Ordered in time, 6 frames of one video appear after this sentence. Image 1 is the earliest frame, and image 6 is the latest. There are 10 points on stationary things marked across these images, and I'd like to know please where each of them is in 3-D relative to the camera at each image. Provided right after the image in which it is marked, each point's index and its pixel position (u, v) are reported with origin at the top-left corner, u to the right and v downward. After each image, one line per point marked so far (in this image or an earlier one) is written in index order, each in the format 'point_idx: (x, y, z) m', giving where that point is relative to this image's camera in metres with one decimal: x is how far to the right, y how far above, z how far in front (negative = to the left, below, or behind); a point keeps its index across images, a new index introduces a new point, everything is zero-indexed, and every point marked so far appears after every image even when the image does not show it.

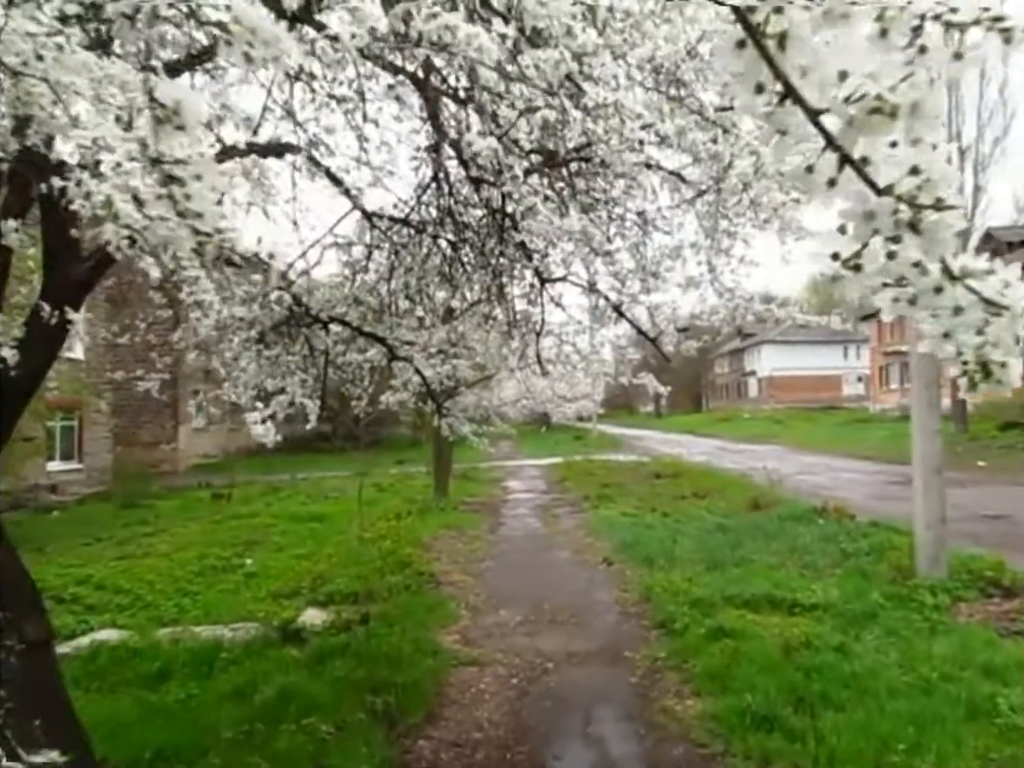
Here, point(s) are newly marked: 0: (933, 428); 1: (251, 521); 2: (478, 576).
0: (+4.8, -0.5, +9.8) m
1: (-5.9, -3.1, +19.3) m
2: (-0.5, -2.6, +11.6) m
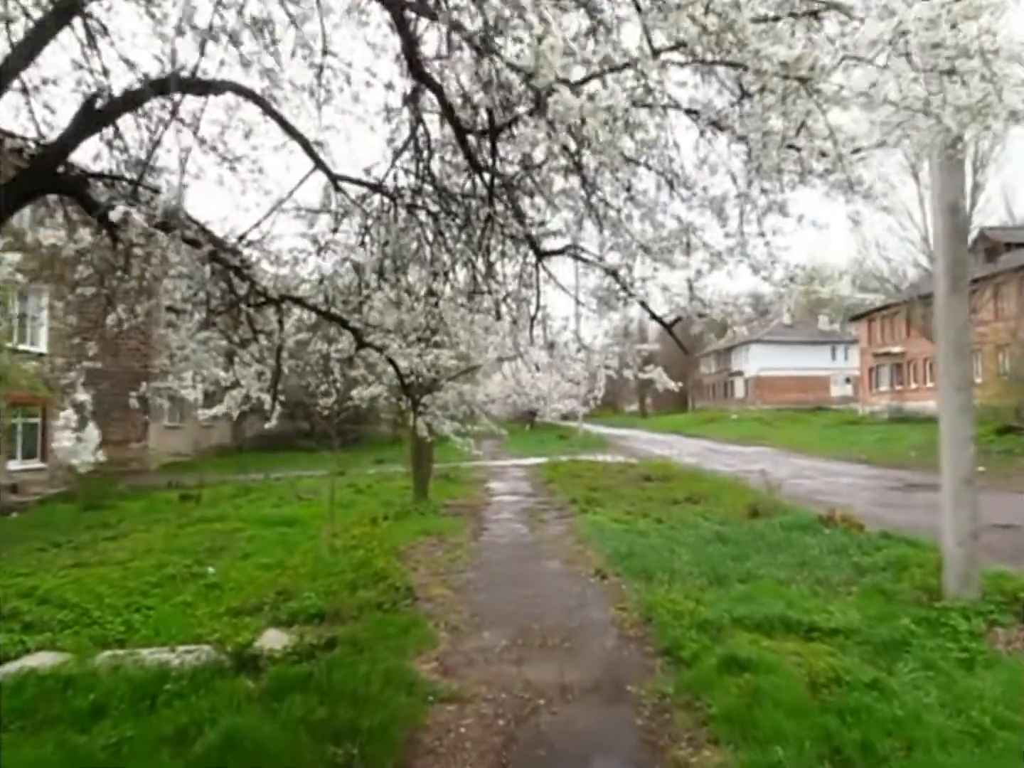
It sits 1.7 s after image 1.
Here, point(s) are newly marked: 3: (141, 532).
0: (+4.7, -0.5, +8.9) m
1: (-6.3, -3.0, +18.2) m
2: (-0.6, -2.5, +10.5) m
3: (-8.0, -3.2, +18.4) m
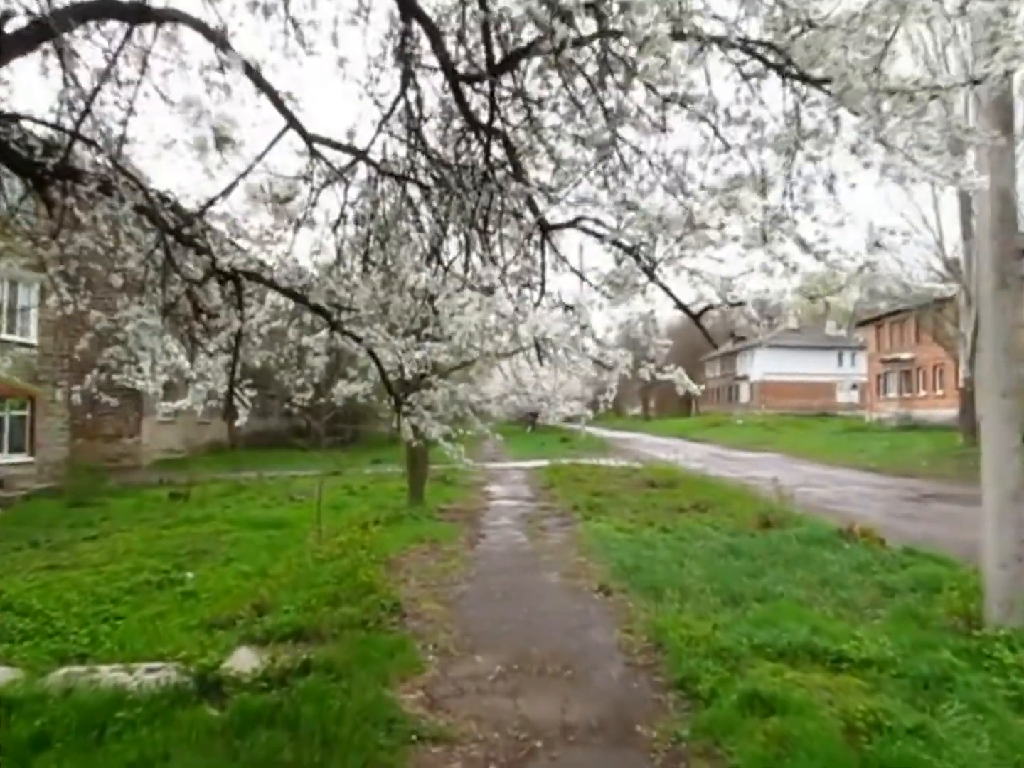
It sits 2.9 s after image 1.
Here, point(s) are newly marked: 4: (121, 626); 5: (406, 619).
0: (+4.7, -0.6, +8.1) m
1: (-6.3, -2.9, +17.4) m
2: (-0.7, -2.5, +9.7) m
3: (-8.0, -3.1, +17.6) m
4: (-4.5, -2.8, +10.0) m
5: (-1.1, -2.5, +9.0) m
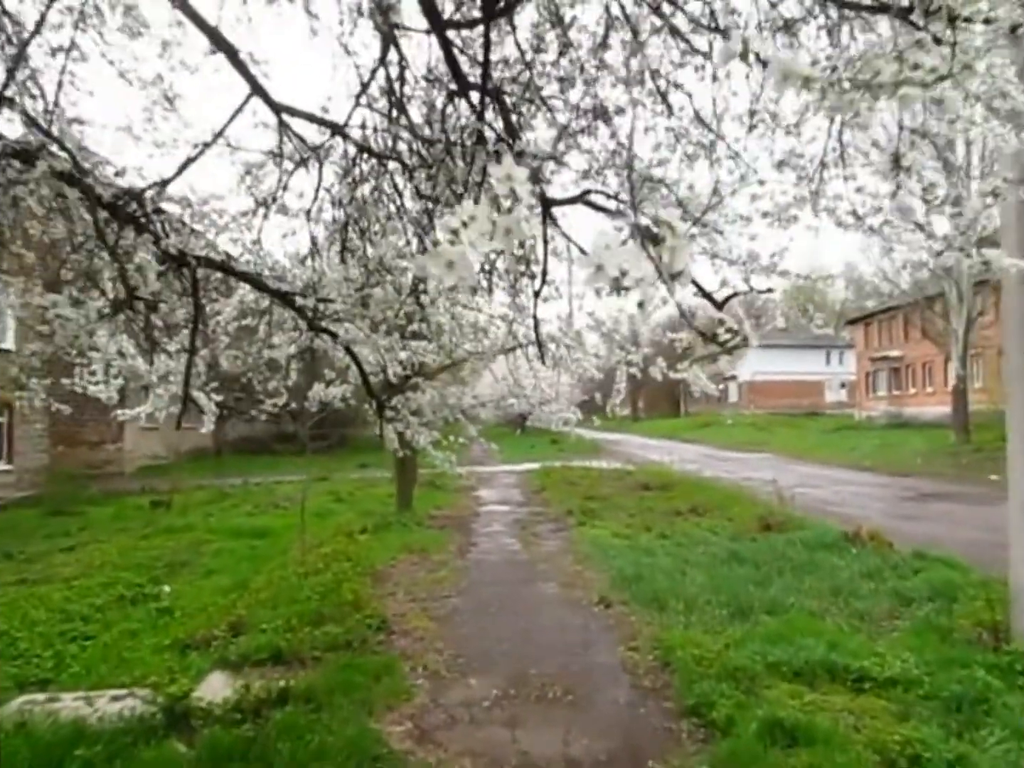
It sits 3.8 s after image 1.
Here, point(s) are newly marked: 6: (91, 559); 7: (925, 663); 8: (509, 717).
0: (+4.6, -0.5, +7.6) m
1: (-6.5, -3.0, +16.7) m
2: (-0.7, -2.5, +9.1) m
3: (-8.1, -3.2, +16.9) m
4: (-4.6, -2.9, +9.3) m
5: (-1.2, -2.5, +8.4) m
6: (-7.4, -3.1, +15.0) m
7: (+3.5, -2.4, +7.2) m
8: (0.0, -2.5, +6.4) m
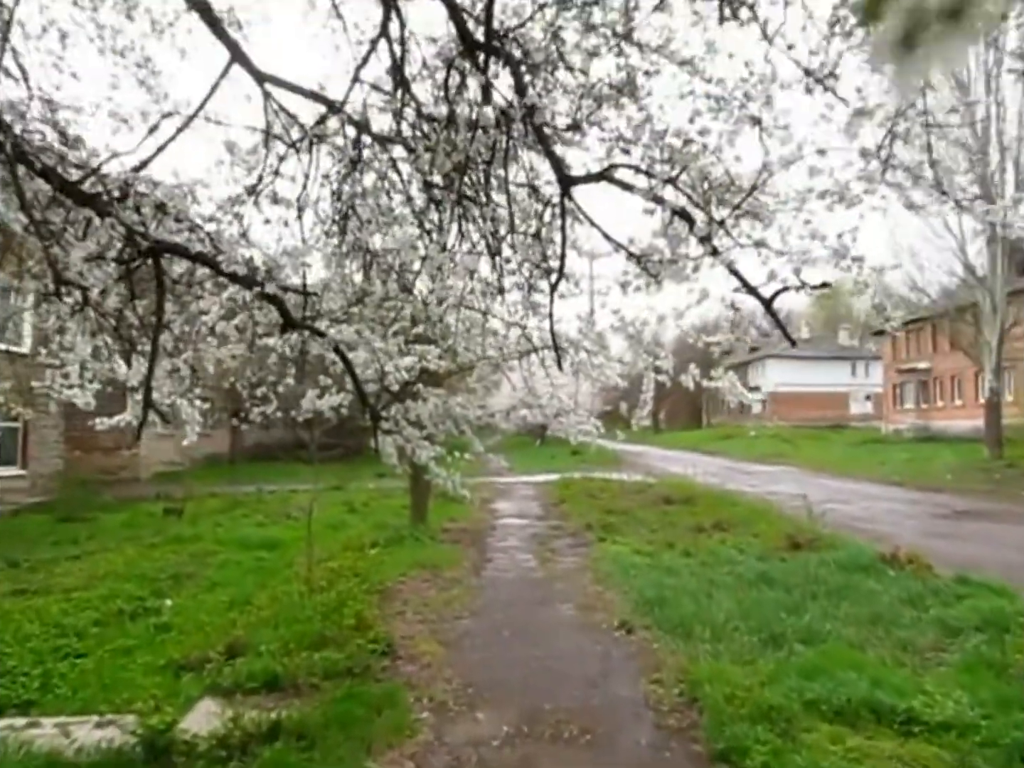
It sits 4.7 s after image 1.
0: (+4.8, -0.6, +6.9) m
1: (-6.2, -3.1, +16.3) m
2: (-0.6, -2.6, +8.6) m
3: (-7.8, -3.3, +16.5) m
4: (-4.4, -2.9, +8.8) m
5: (-1.0, -2.6, +7.8) m
6: (-7.1, -3.2, +14.6) m
7: (+3.6, -2.5, +6.6) m
8: (+0.1, -2.6, +5.8) m
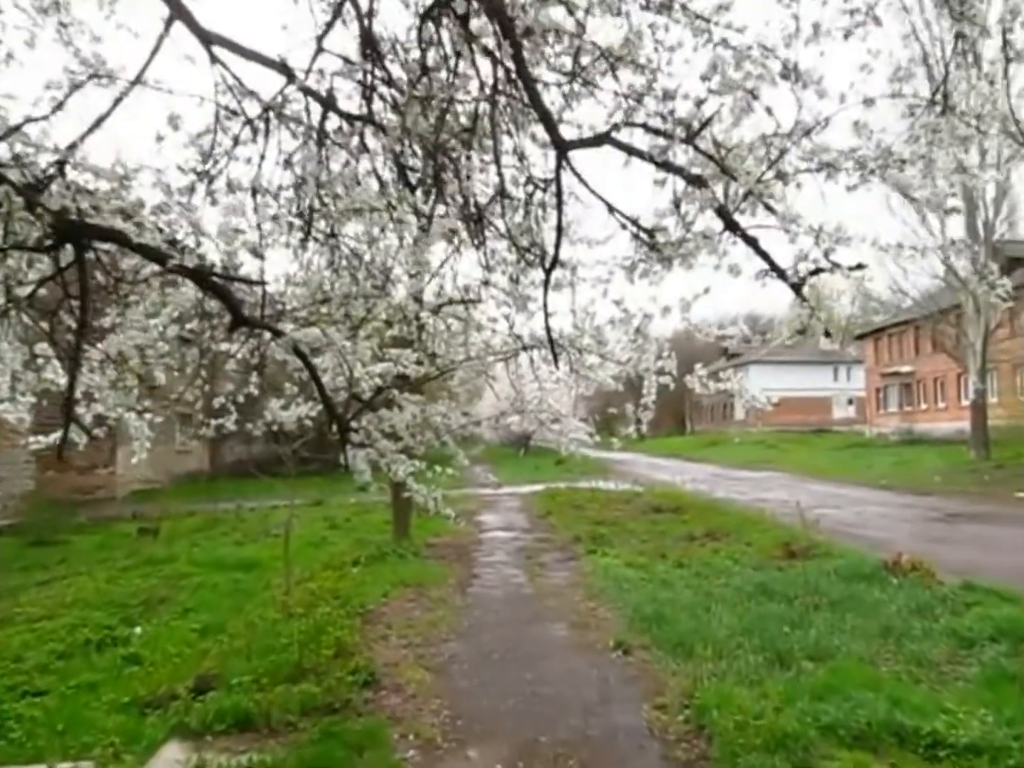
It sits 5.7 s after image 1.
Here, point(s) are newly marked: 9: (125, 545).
0: (+4.7, -0.6, +6.5) m
1: (-6.4, -3.4, +15.6) m
2: (-0.7, -2.7, +8.0) m
3: (-8.1, -3.6, +15.8) m
4: (-4.5, -3.1, +8.2) m
5: (-1.1, -2.6, +7.3) m
6: (-7.3, -3.4, +13.9) m
7: (+3.5, -2.4, +6.1) m
8: (0.0, -2.6, +5.3) m
9: (-8.8, -3.7, +19.5) m
